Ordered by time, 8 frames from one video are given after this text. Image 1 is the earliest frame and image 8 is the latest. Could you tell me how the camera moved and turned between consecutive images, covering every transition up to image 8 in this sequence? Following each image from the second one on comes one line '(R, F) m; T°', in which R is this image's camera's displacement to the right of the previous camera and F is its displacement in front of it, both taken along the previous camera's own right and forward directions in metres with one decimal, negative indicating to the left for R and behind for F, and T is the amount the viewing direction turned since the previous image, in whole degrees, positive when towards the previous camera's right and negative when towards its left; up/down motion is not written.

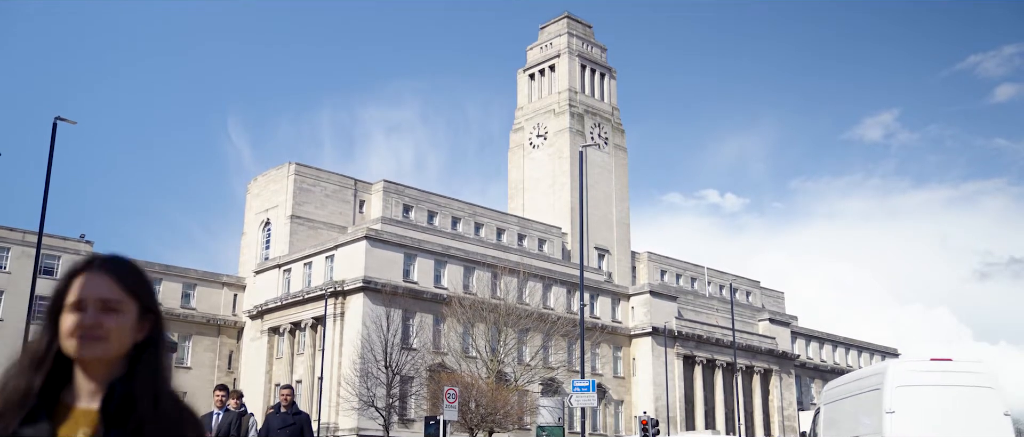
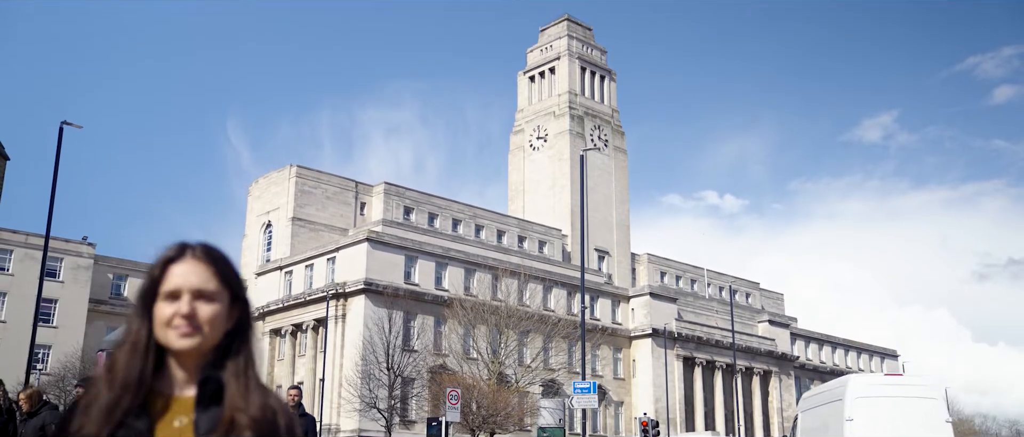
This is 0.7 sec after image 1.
(-0.1, -0.5) m; 0°
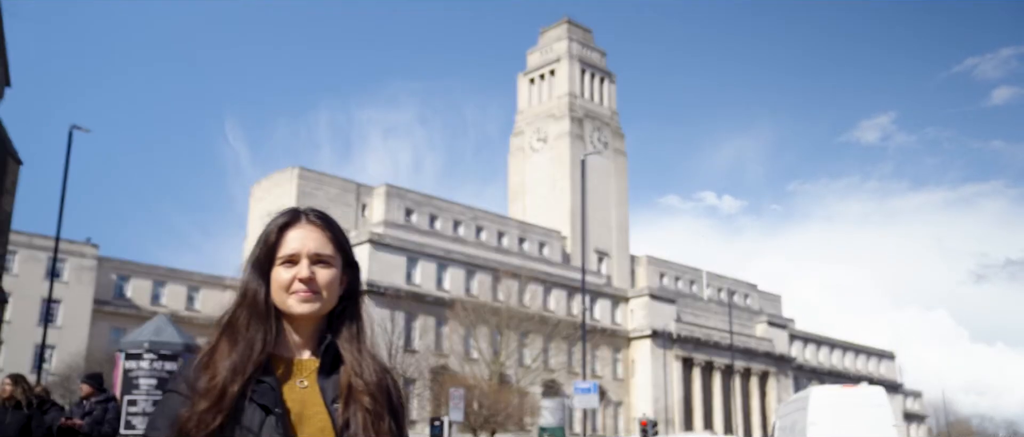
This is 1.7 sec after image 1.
(-0.2, -0.8) m; 0°
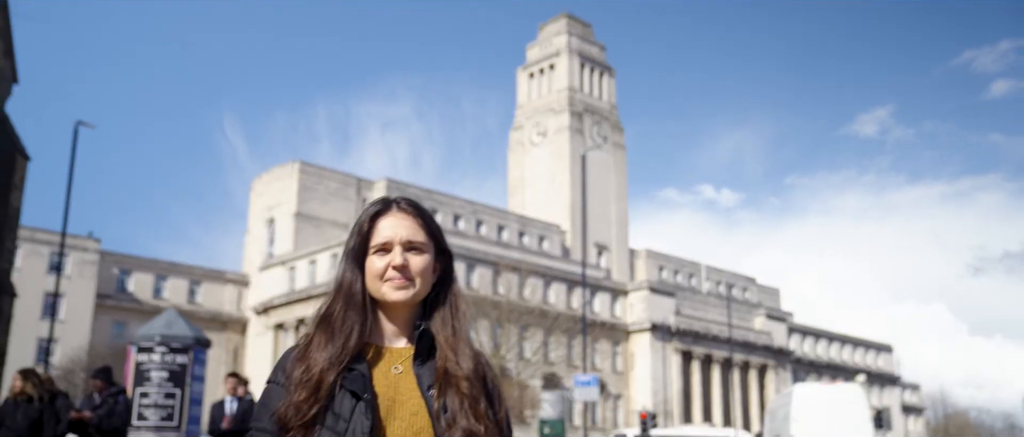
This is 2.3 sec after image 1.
(-0.1, -0.5) m; 0°
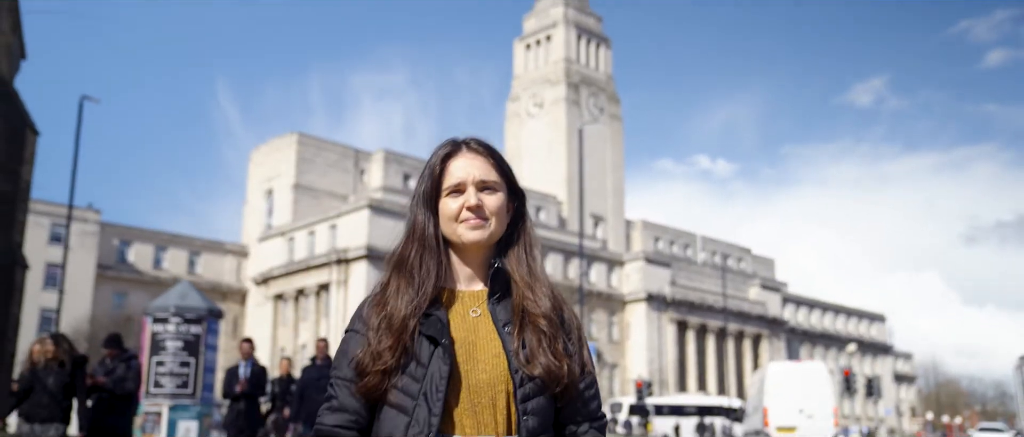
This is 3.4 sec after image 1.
(-0.2, -0.8) m; 0°
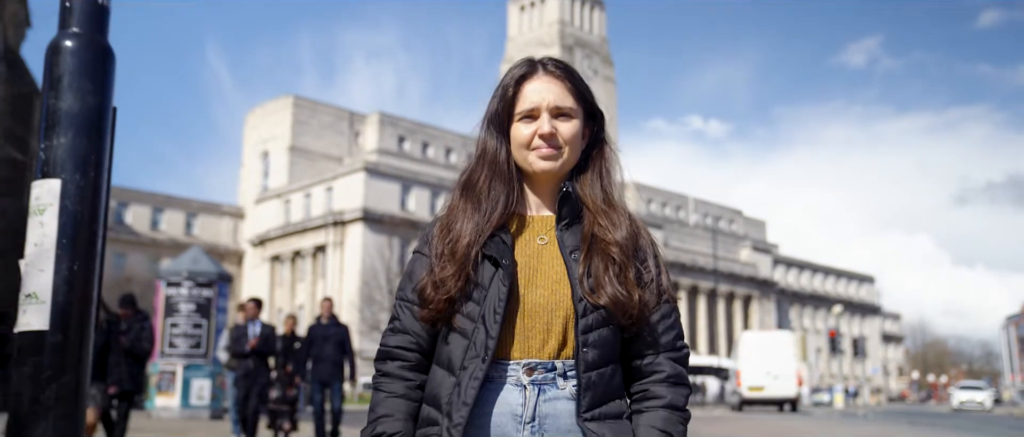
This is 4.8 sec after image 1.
(-0.2, -1.1) m; 0°
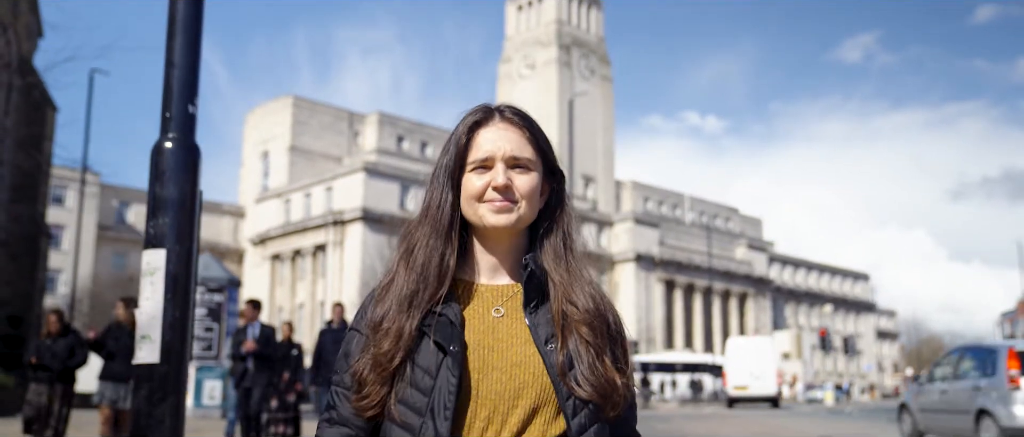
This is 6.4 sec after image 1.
(0.0, -1.2) m; 0°
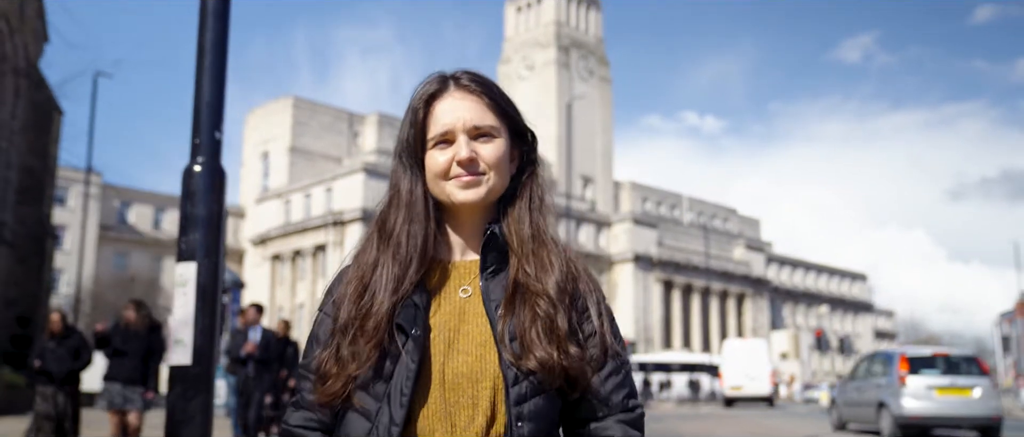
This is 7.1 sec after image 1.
(0.0, -0.6) m; 0°
